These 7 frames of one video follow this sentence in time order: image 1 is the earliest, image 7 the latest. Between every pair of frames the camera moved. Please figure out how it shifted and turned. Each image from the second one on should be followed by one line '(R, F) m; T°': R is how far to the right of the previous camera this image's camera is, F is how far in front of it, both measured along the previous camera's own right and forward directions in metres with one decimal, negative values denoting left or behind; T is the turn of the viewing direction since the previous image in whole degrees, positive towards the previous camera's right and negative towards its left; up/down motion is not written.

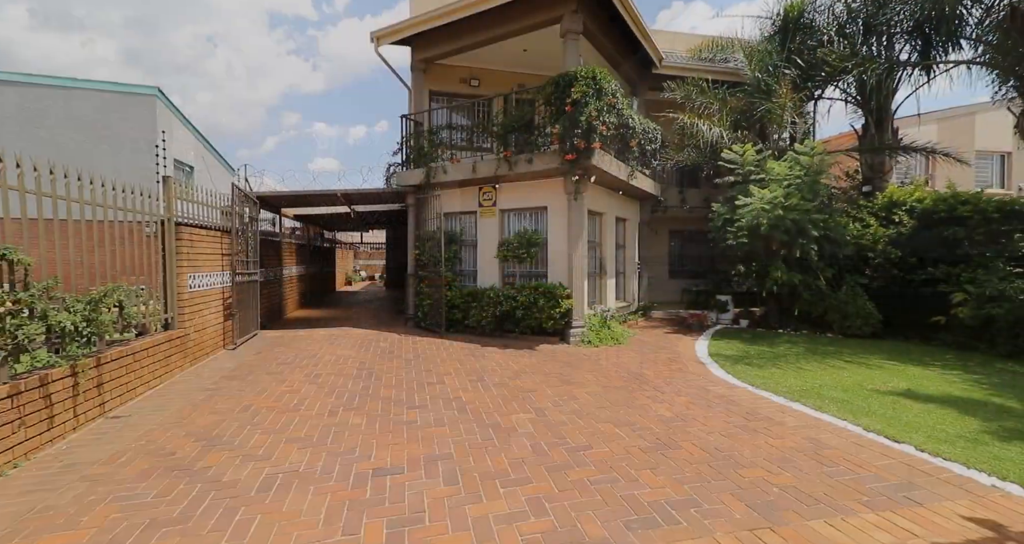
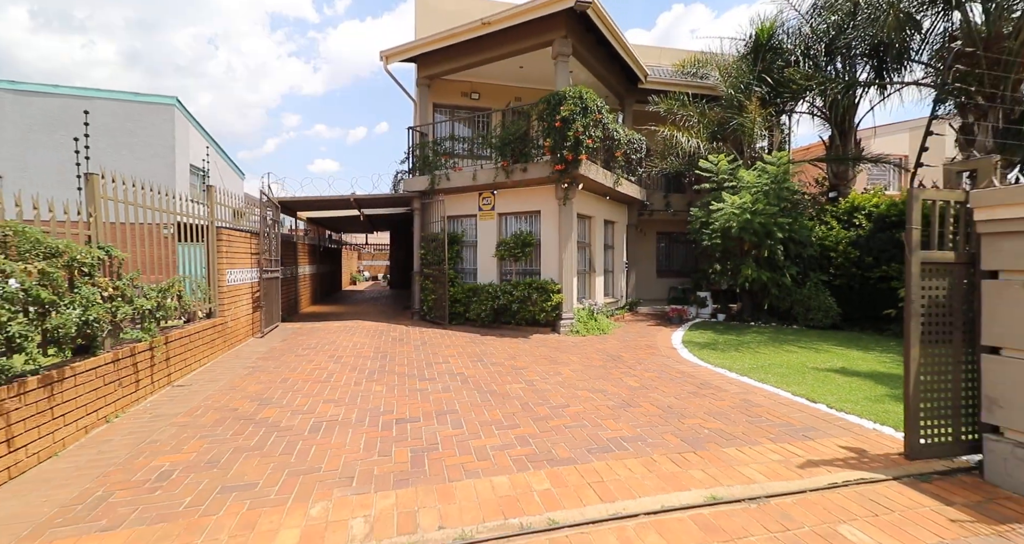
(+0.1, -0.9) m; 0°
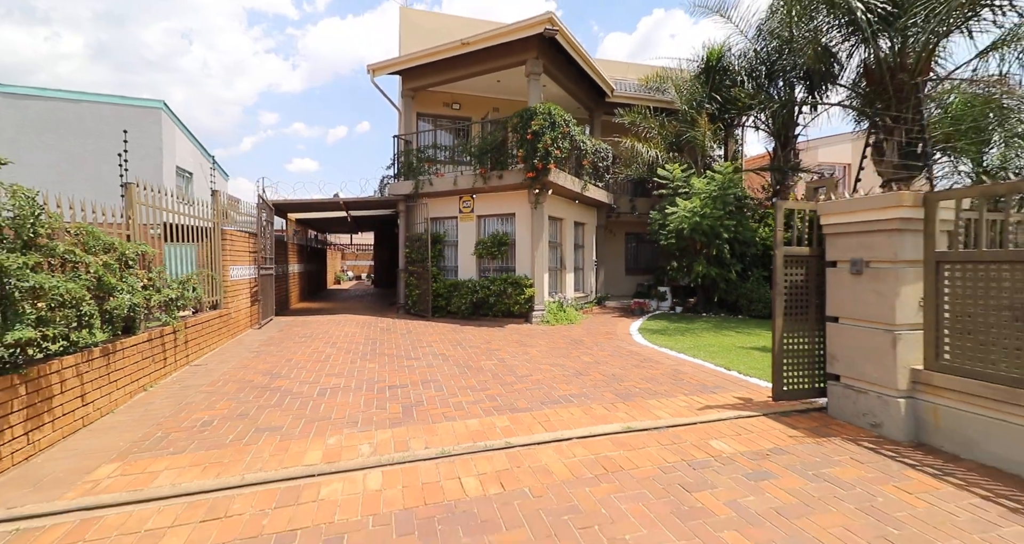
(+0.1, -0.9) m; +2°
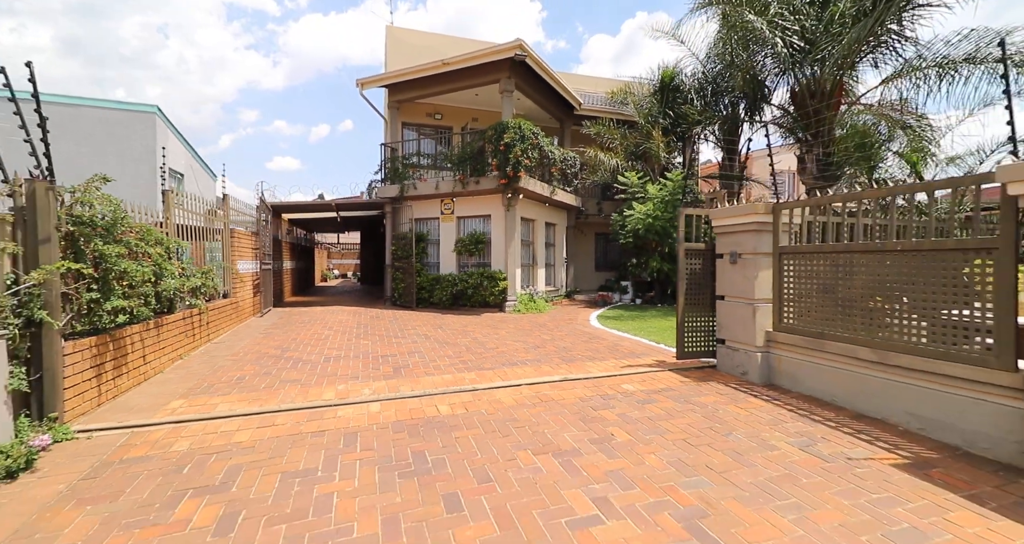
(+0.2, -1.2) m; +2°
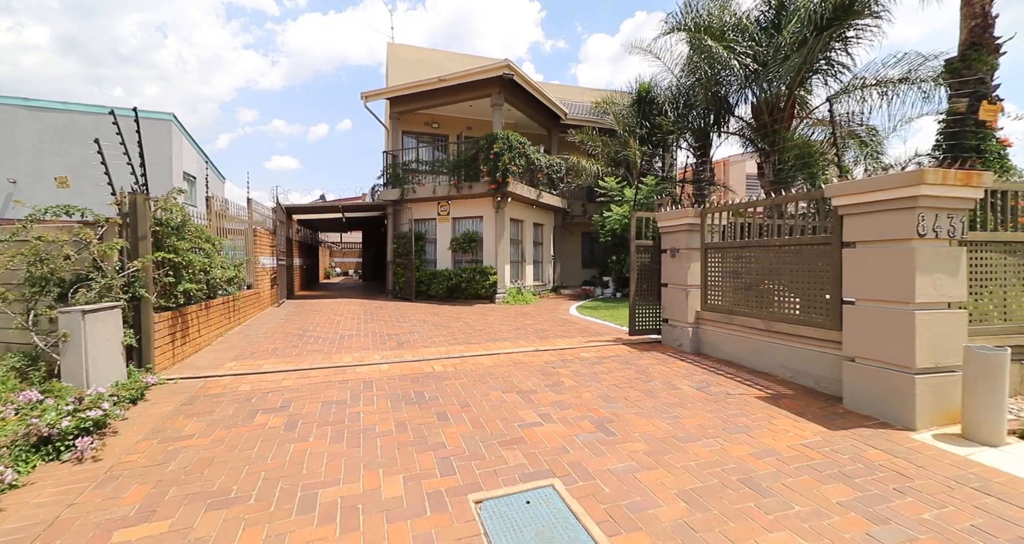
(+0.2, -1.2) m; 0°
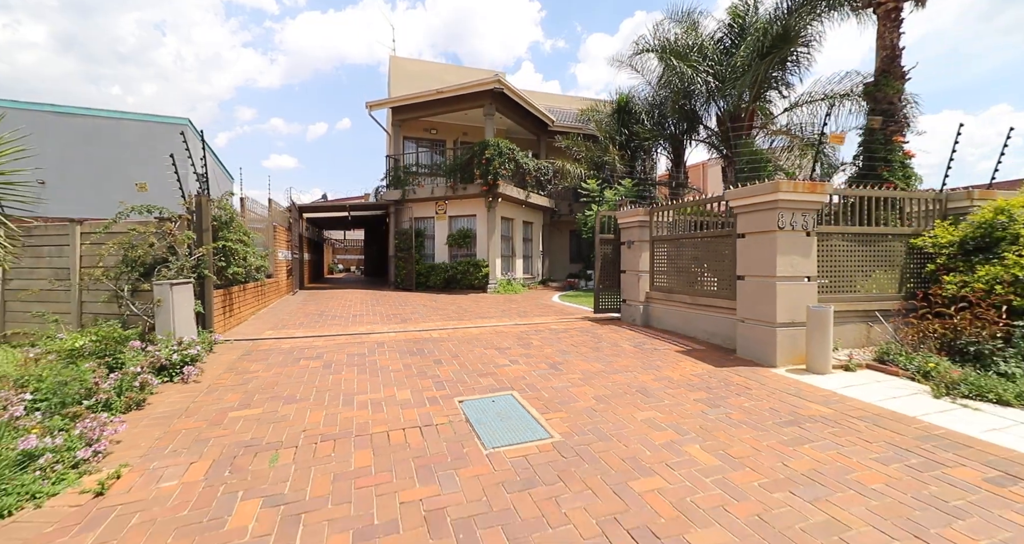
(+0.3, -1.4) m; 0°
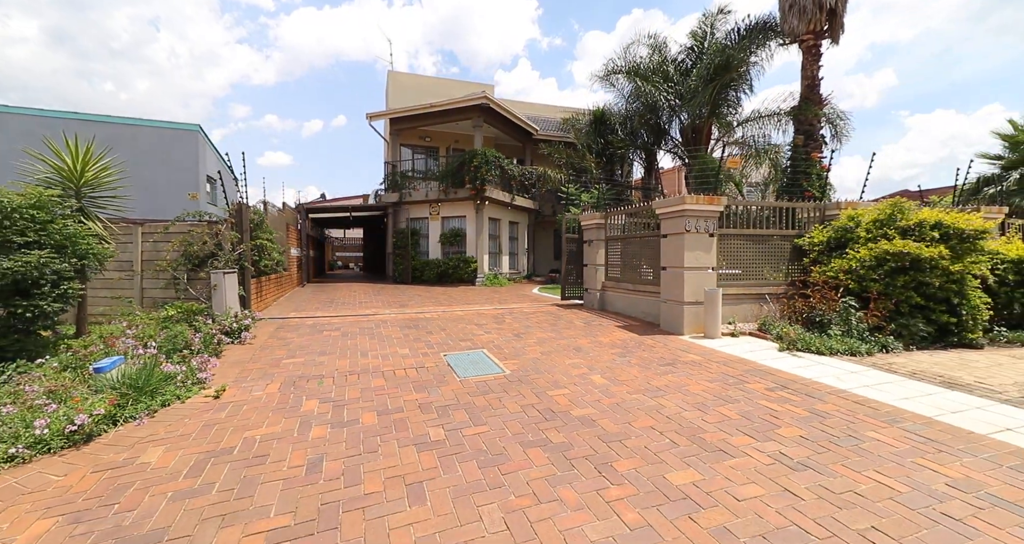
(+0.3, -1.6) m; +1°
